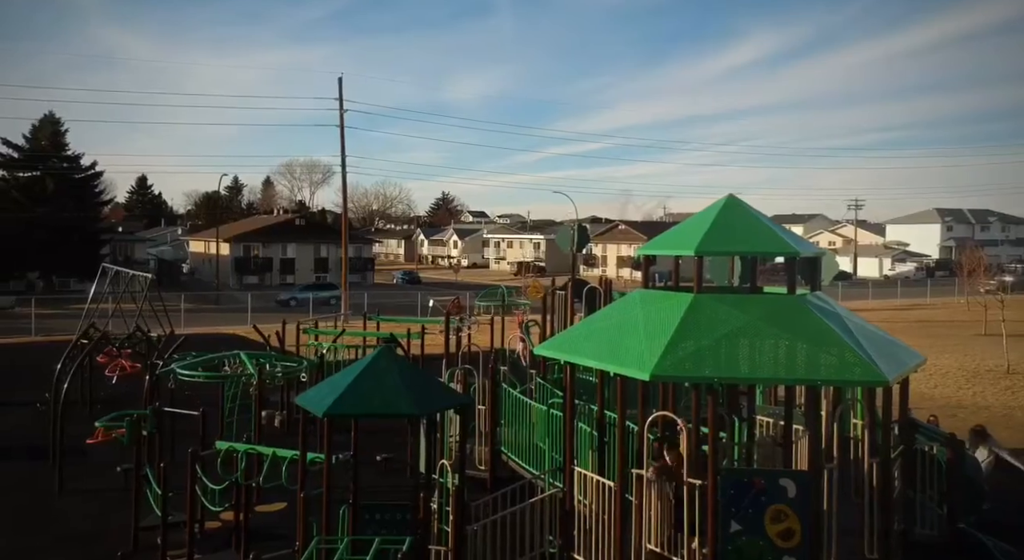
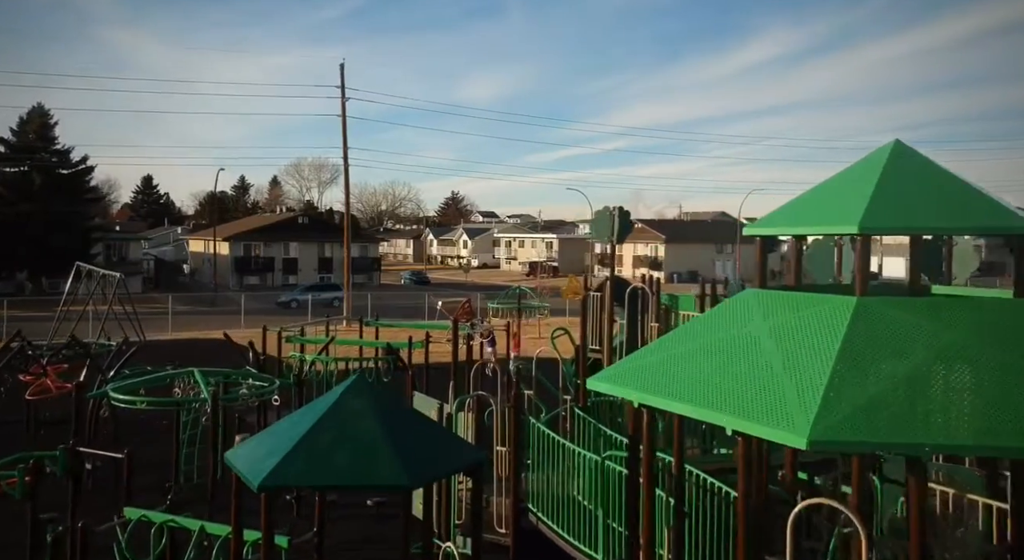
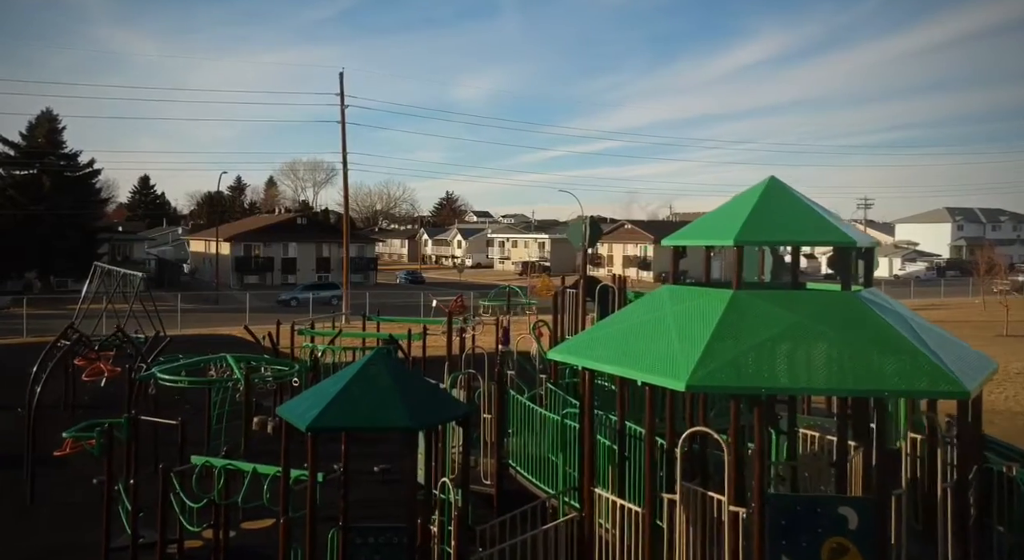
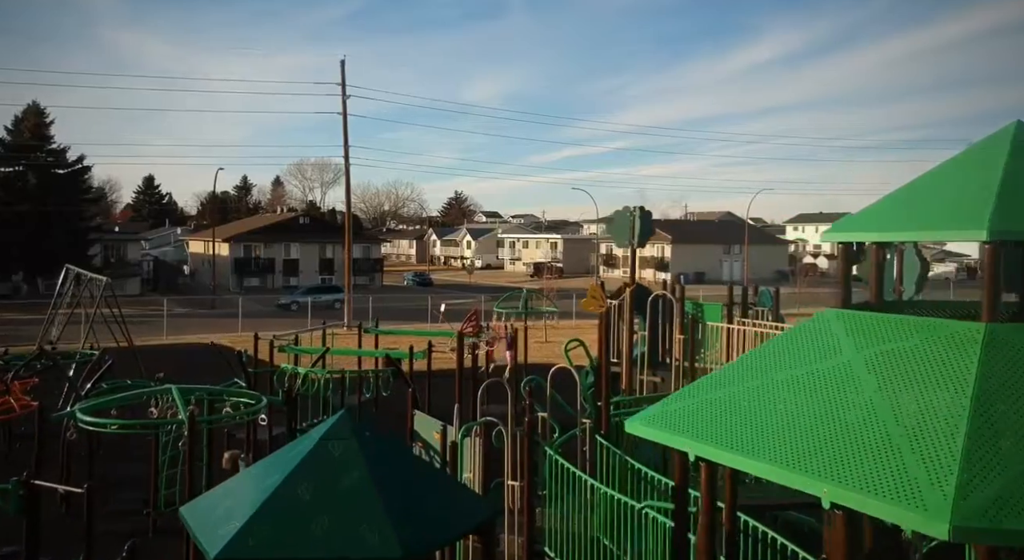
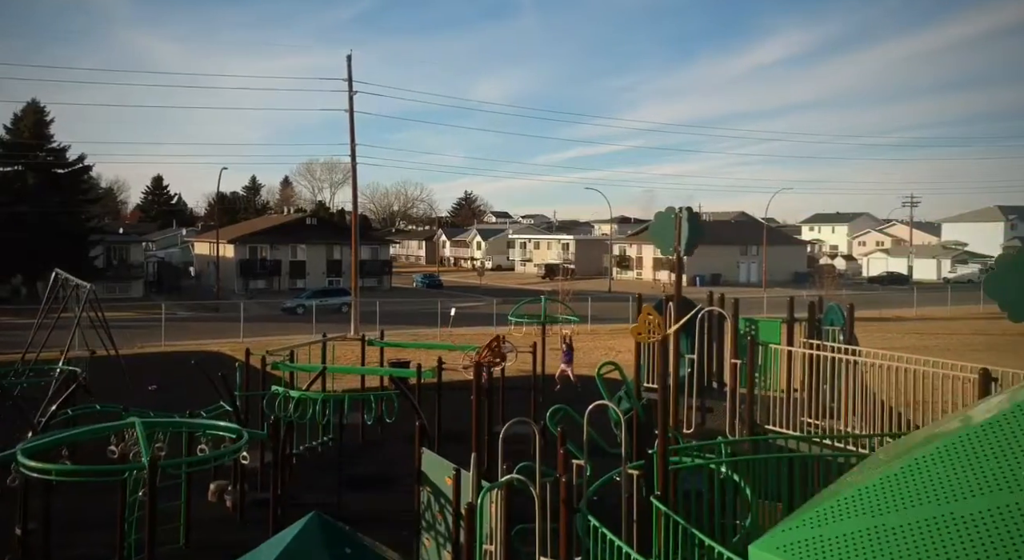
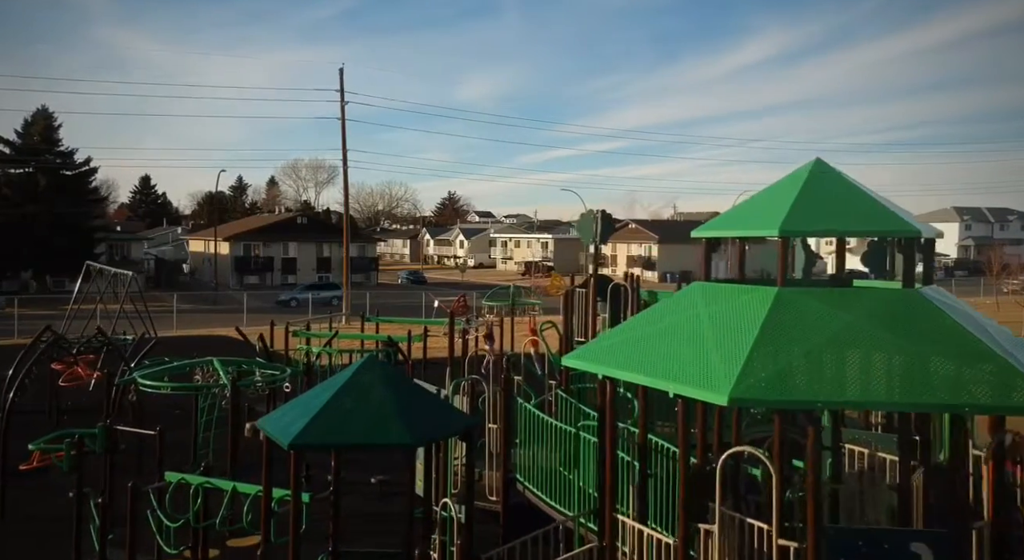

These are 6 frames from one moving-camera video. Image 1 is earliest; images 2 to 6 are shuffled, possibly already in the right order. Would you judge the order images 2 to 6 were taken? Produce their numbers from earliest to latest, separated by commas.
3, 6, 2, 4, 5
